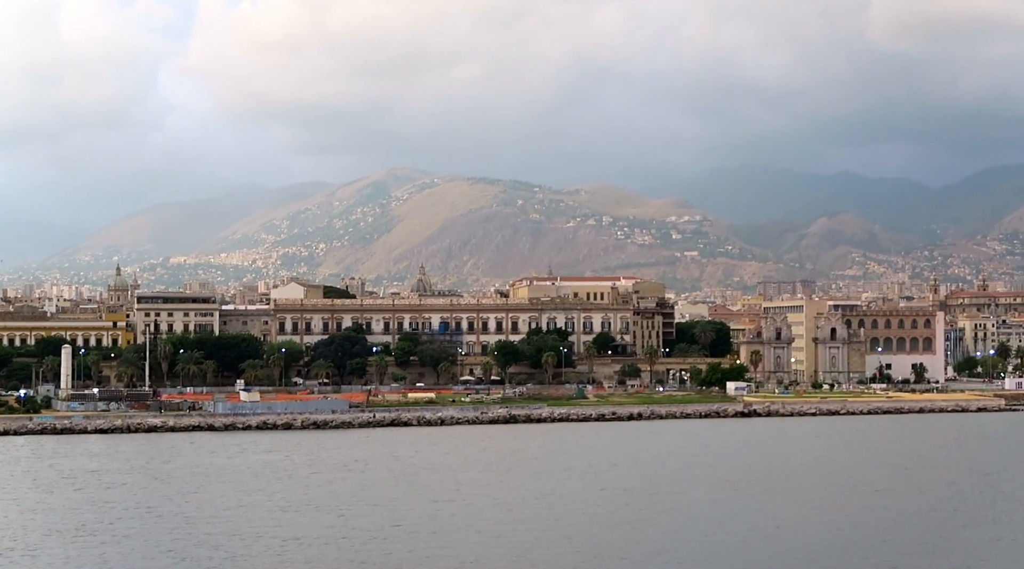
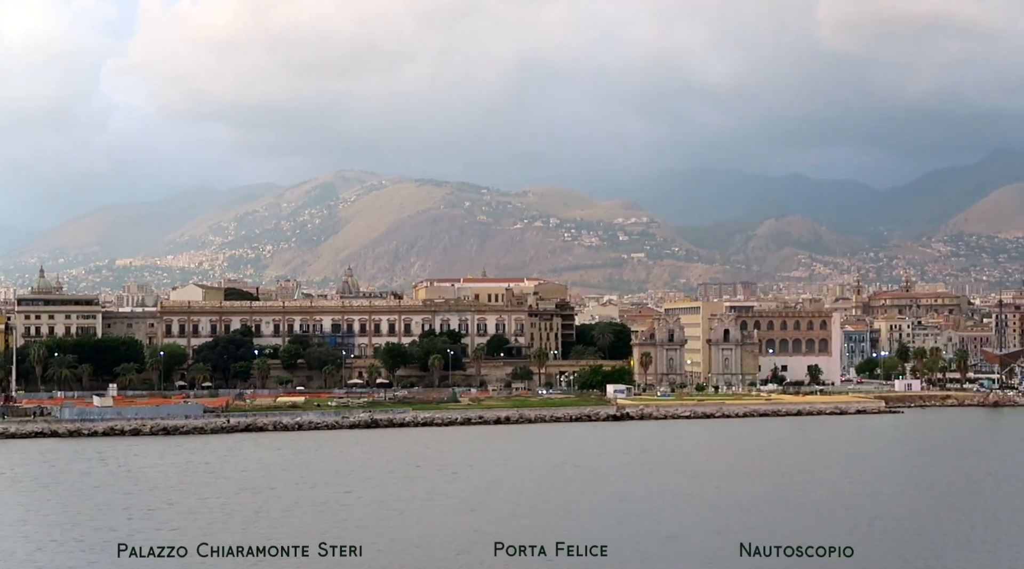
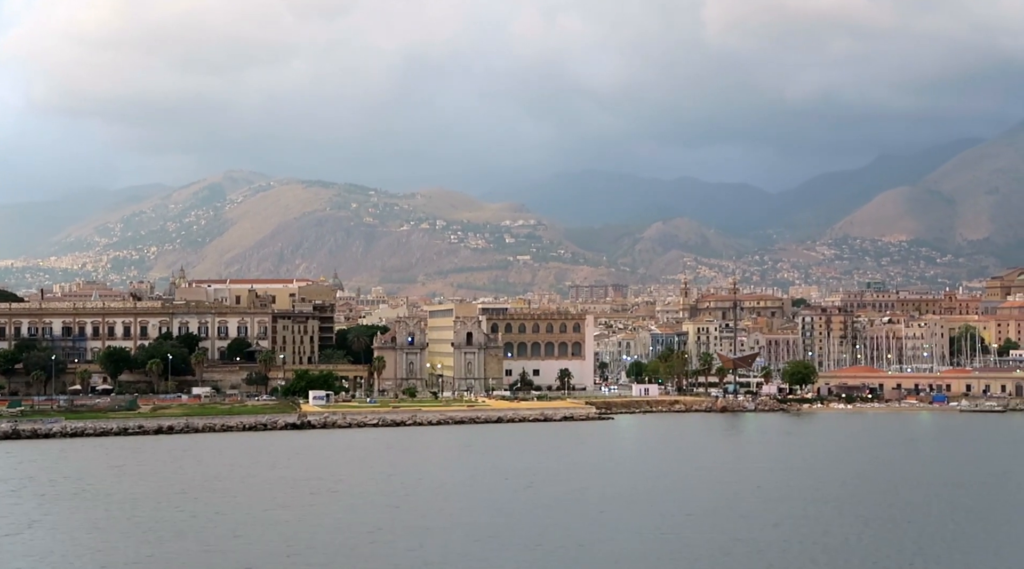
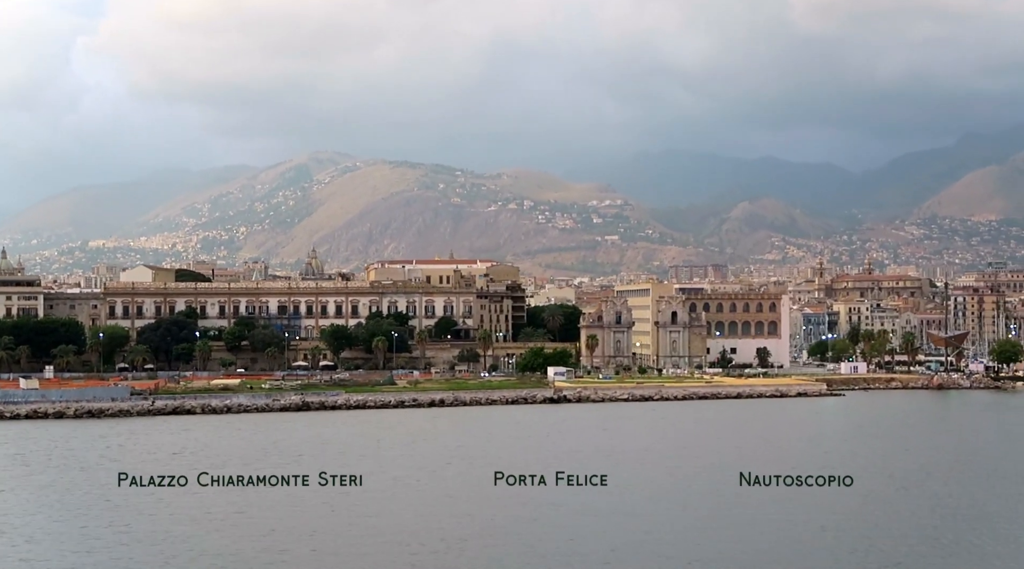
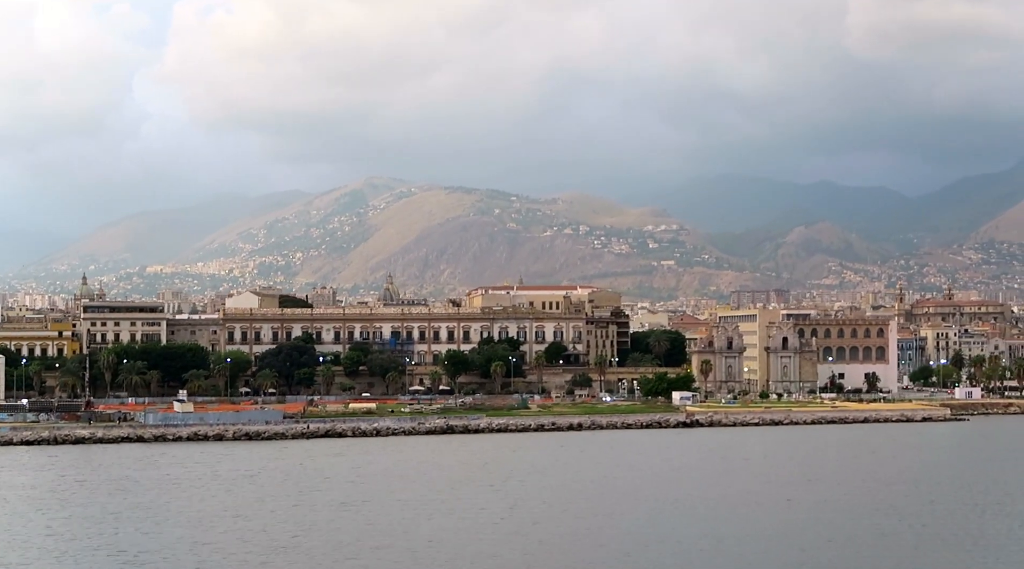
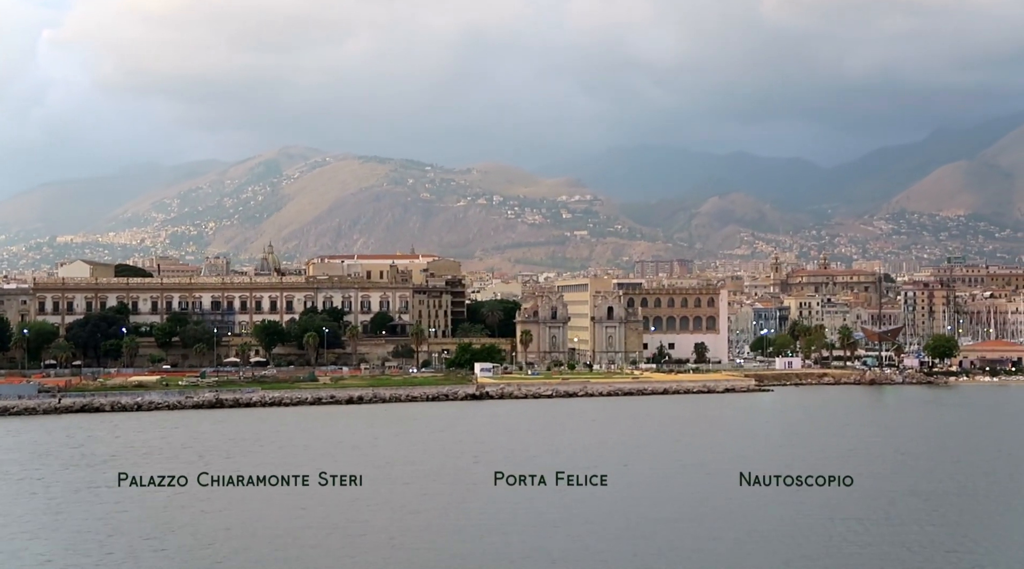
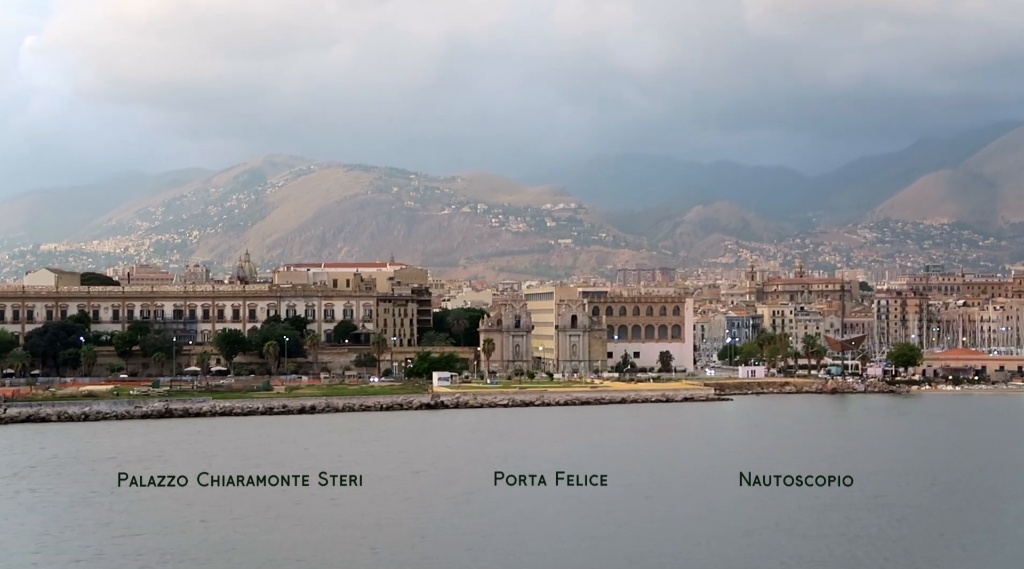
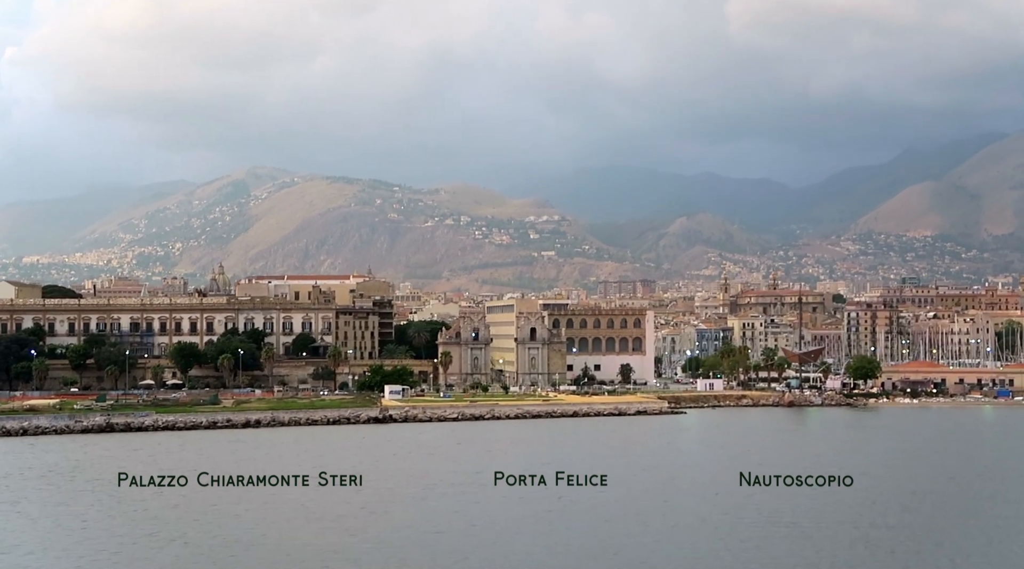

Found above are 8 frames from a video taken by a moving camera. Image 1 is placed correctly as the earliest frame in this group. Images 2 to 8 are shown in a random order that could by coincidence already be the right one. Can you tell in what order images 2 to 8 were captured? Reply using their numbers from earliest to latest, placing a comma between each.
5, 2, 4, 6, 7, 8, 3
